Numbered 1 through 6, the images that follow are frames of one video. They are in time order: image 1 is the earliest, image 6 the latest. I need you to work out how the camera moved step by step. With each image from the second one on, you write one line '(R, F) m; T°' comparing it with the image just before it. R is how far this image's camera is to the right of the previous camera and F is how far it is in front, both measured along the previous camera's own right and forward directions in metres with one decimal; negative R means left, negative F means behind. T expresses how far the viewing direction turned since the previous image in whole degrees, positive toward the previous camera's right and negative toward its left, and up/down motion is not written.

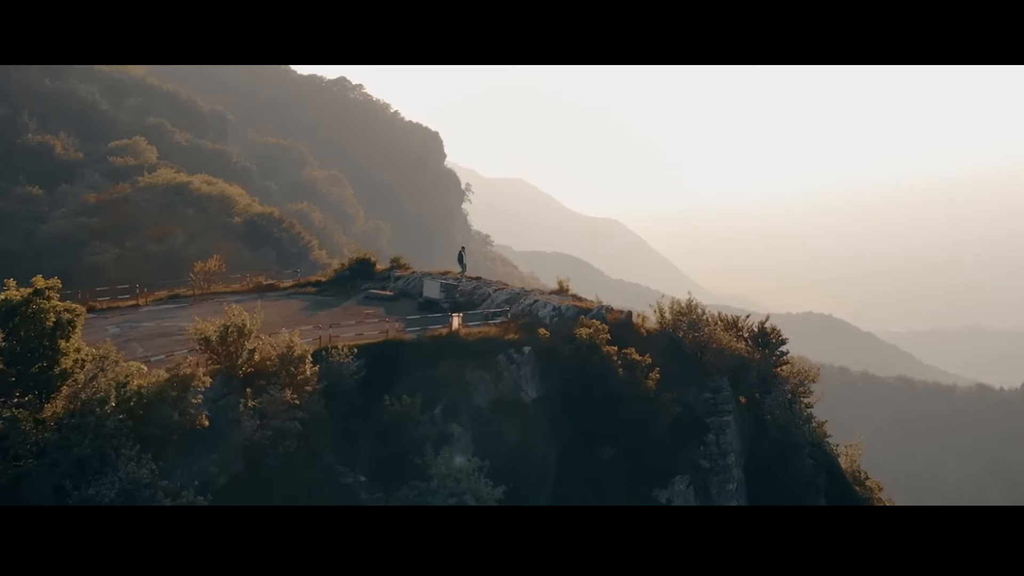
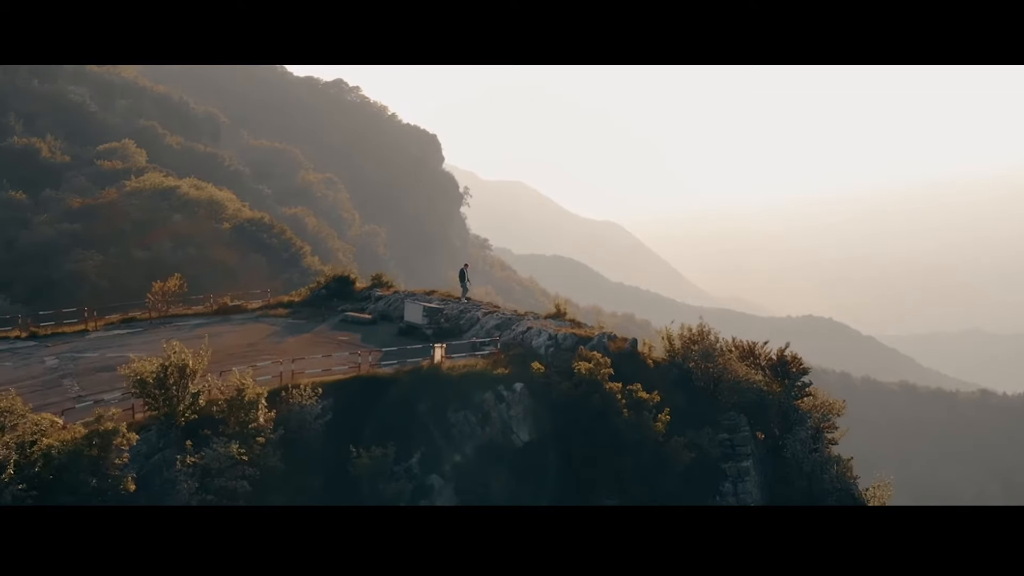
(+0.2, +1.8) m; 0°
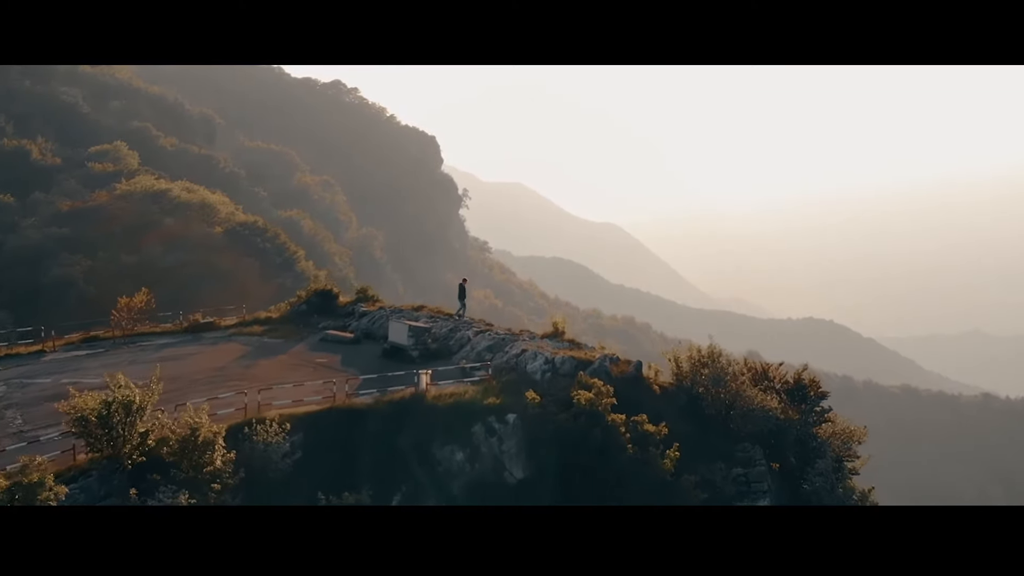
(+0.1, +1.2) m; 0°
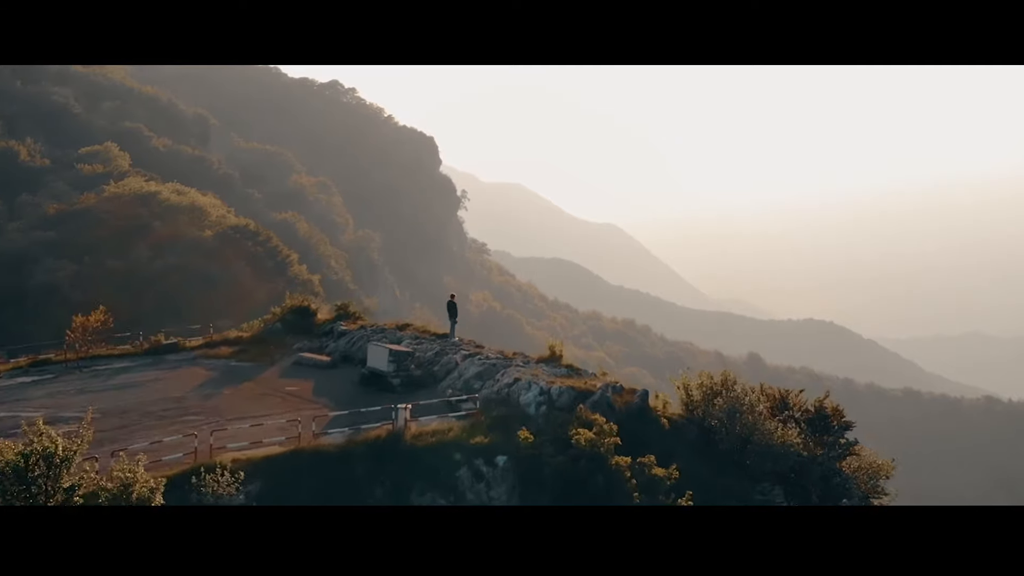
(+0.2, +1.4) m; 0°
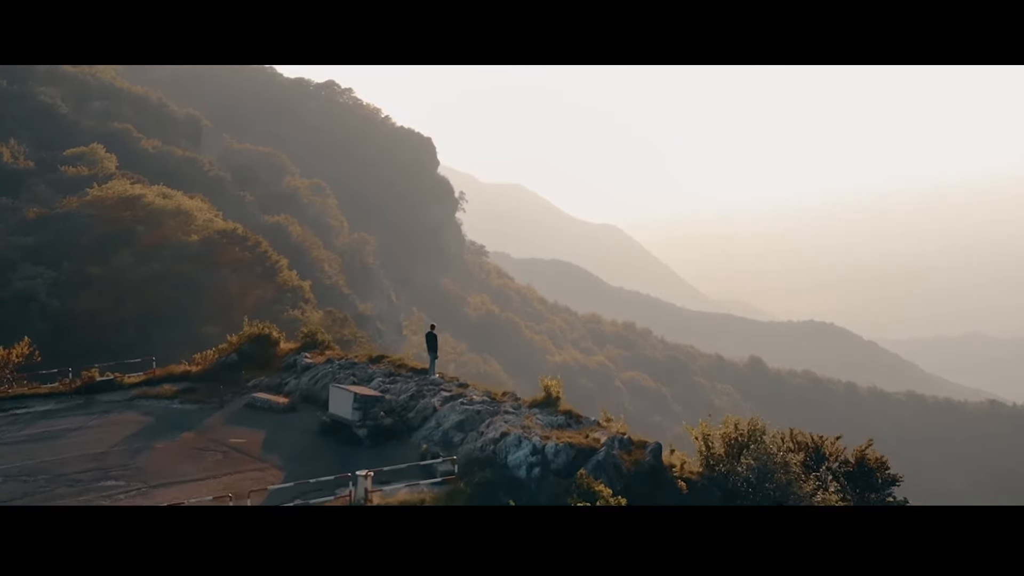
(+0.2, +1.9) m; 0°
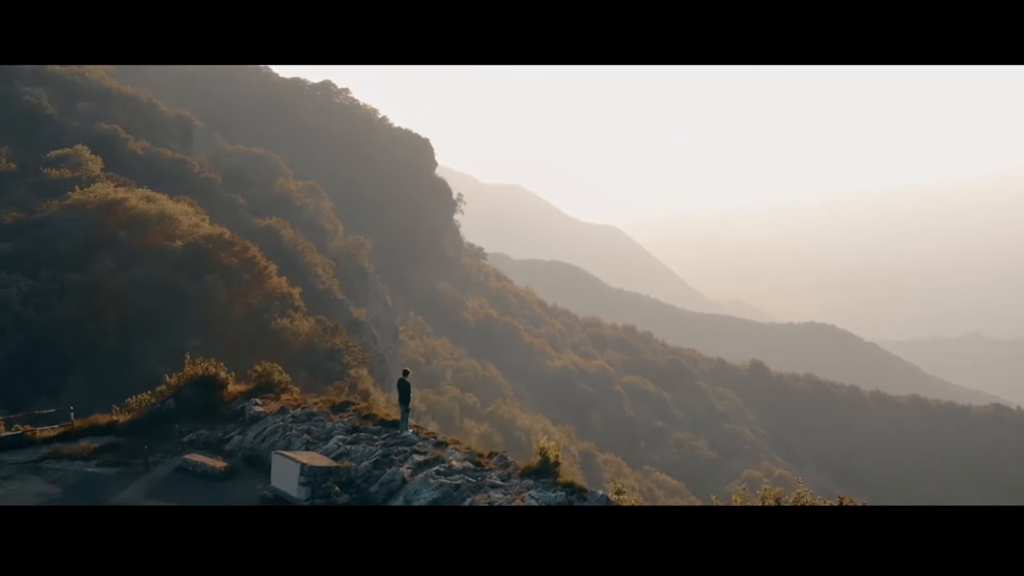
(+0.2, +2.1) m; 0°
